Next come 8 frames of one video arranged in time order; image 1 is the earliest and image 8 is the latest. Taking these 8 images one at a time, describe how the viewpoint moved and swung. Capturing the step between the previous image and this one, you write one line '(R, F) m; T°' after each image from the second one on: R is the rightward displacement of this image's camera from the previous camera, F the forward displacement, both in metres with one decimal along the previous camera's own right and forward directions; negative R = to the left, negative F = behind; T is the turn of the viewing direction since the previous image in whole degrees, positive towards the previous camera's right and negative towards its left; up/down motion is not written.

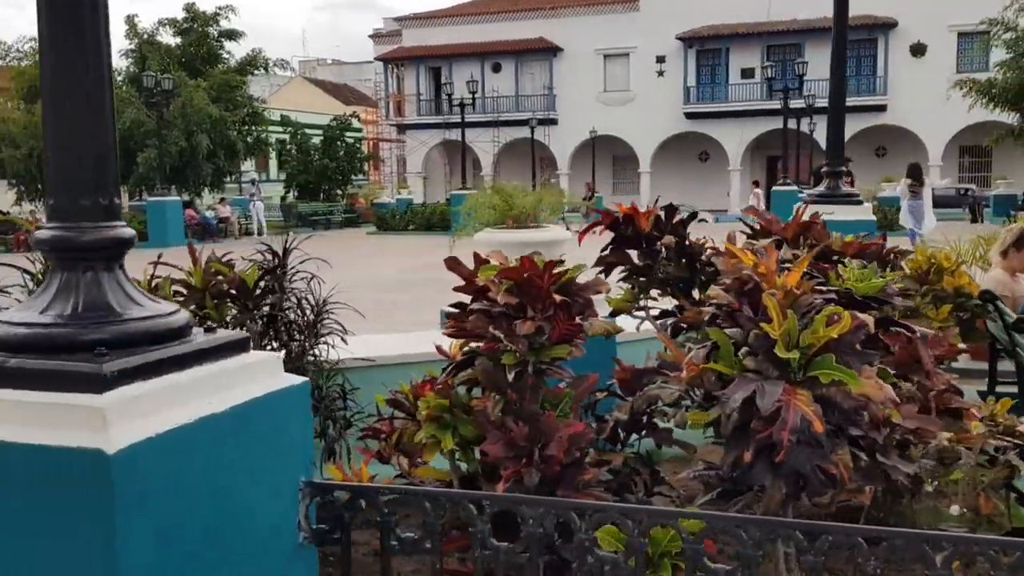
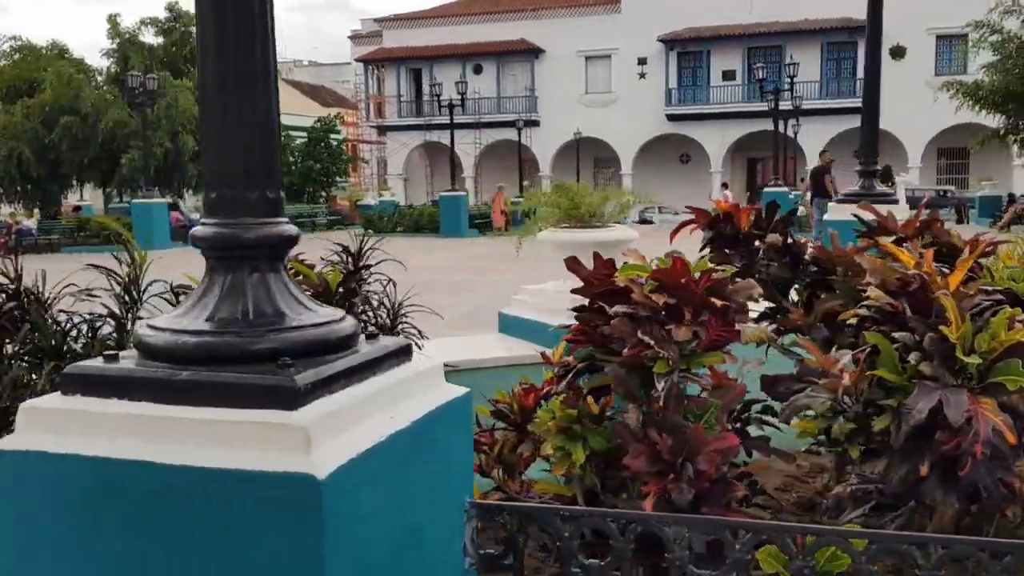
(-0.5, +0.2) m; +1°
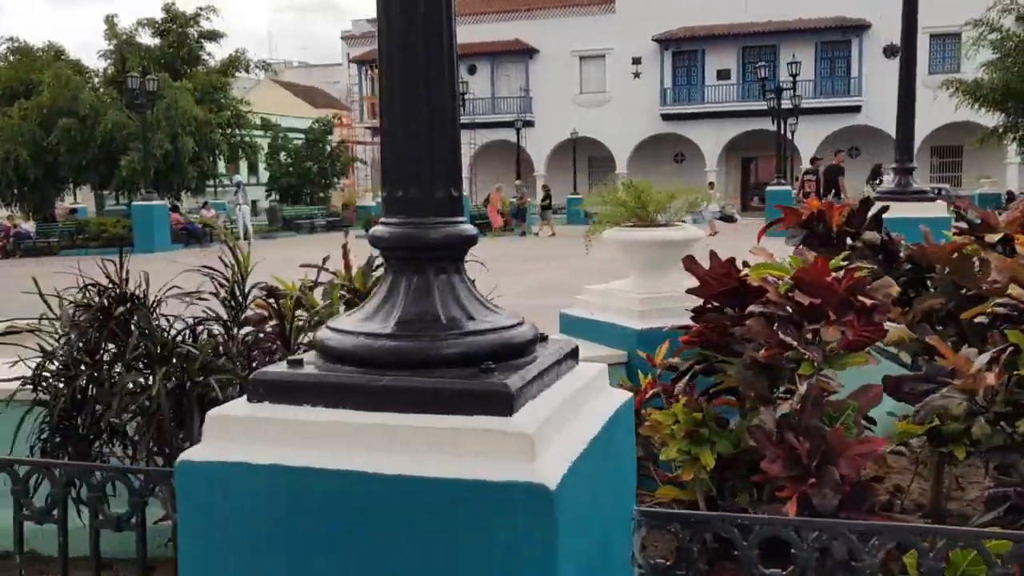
(-0.4, +0.1) m; +1°
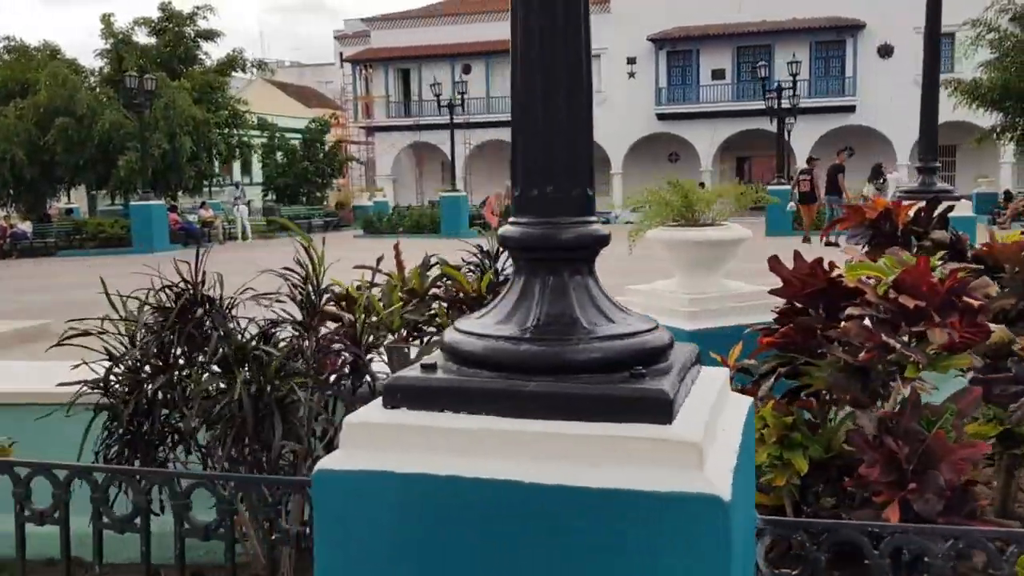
(-0.3, +0.1) m; 0°
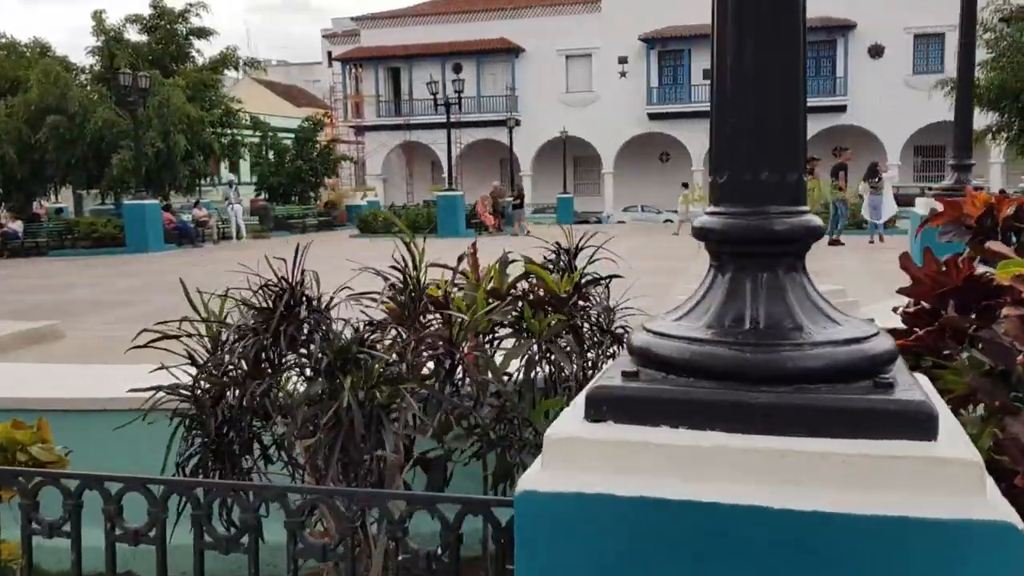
(-0.4, +0.2) m; +1°
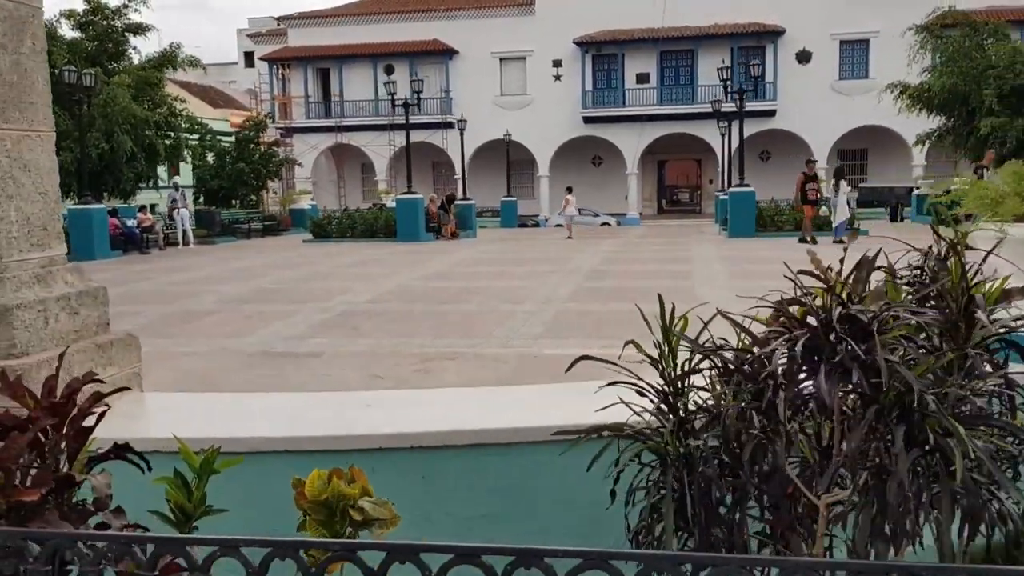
(-1.6, +0.6) m; +5°
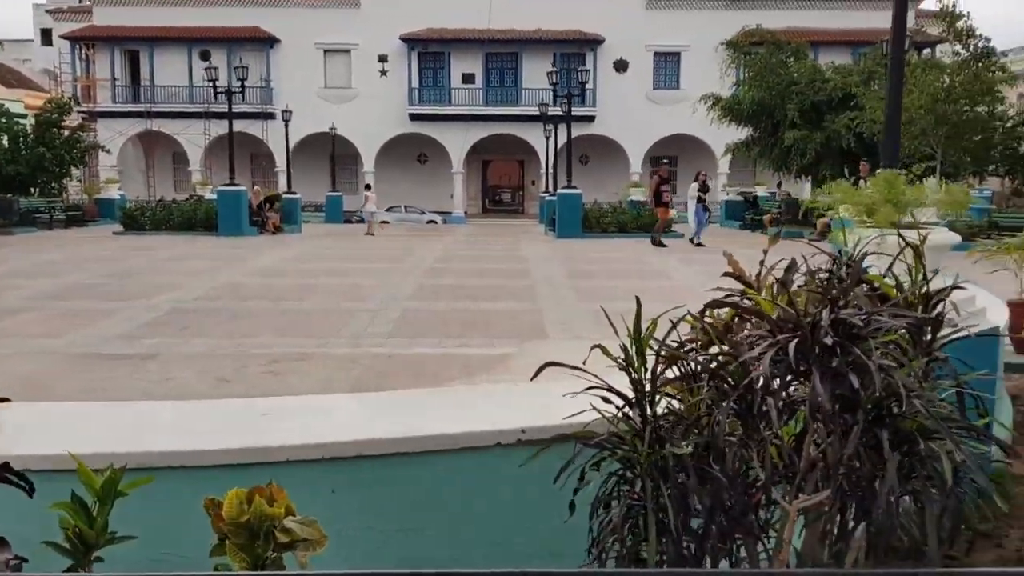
(-0.4, +0.2) m; +11°
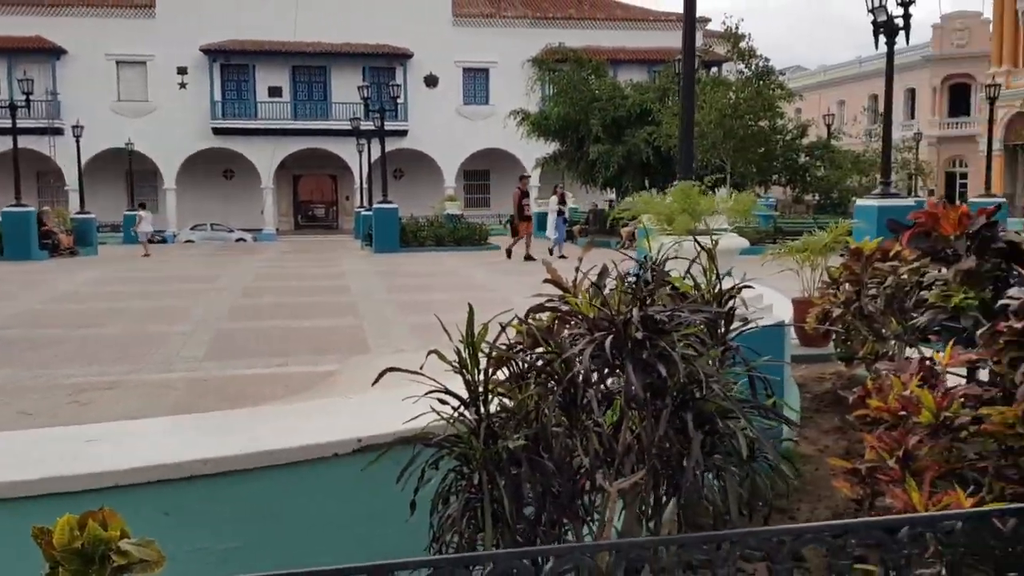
(-0.1, -0.1) m; +12°
